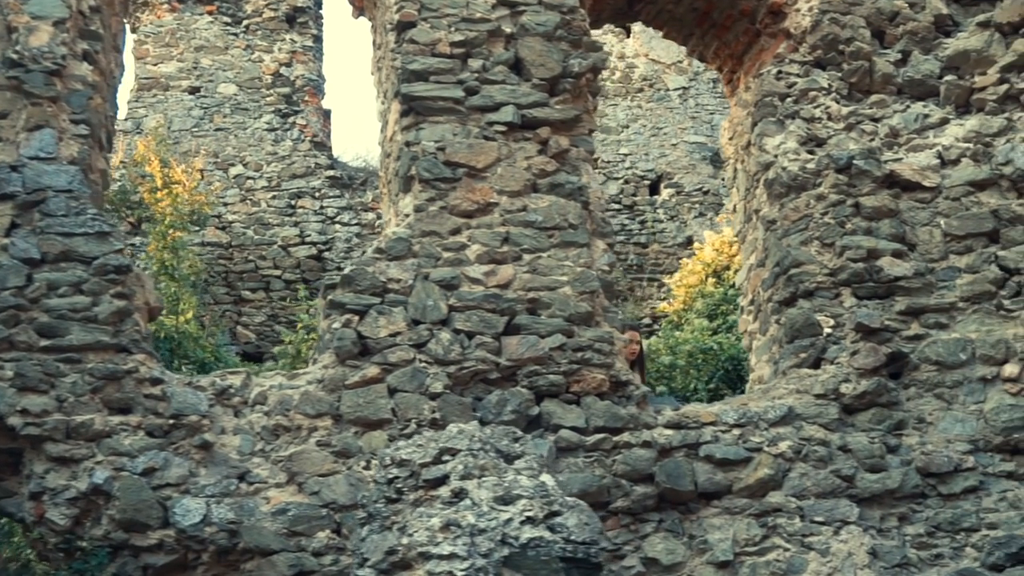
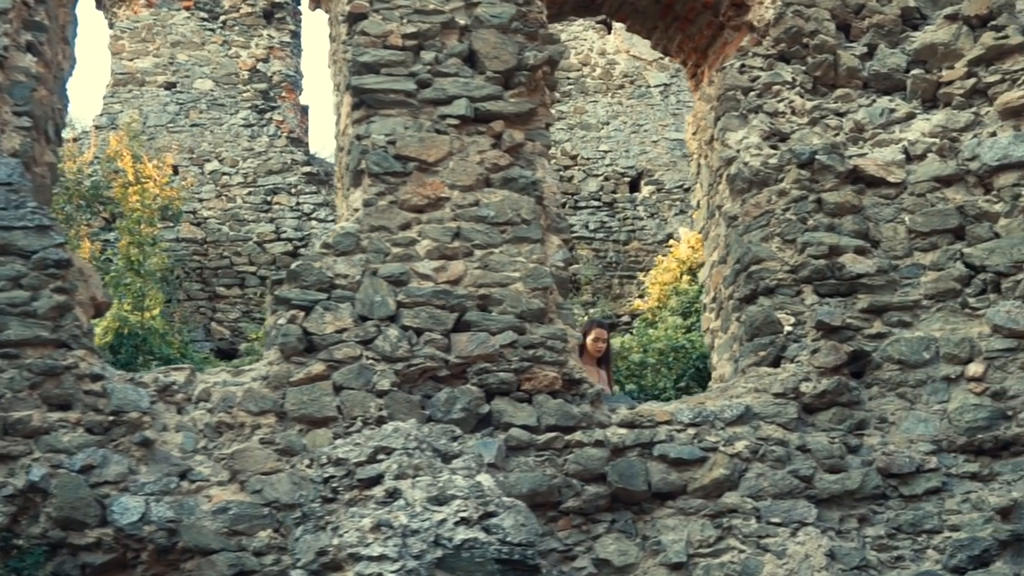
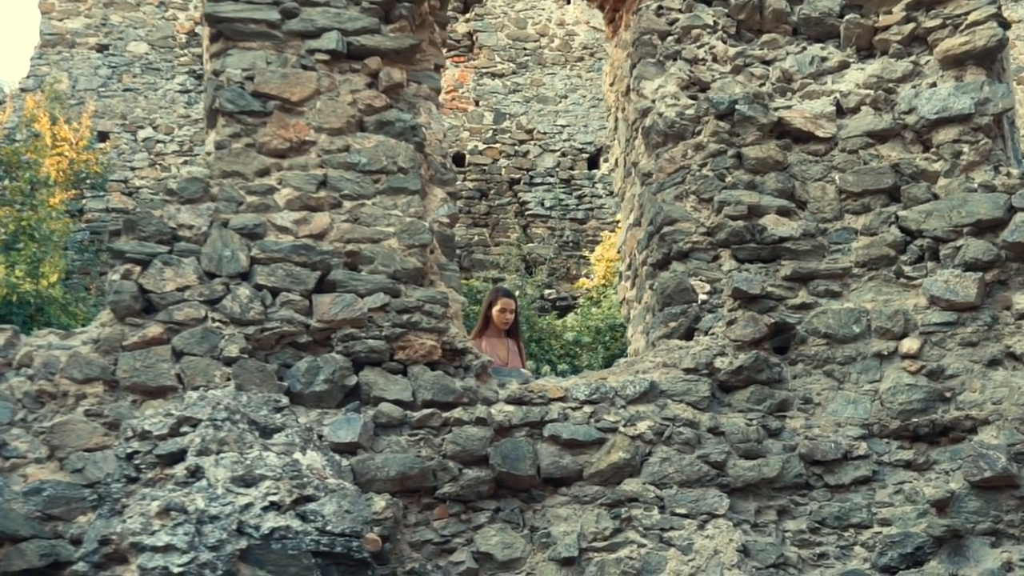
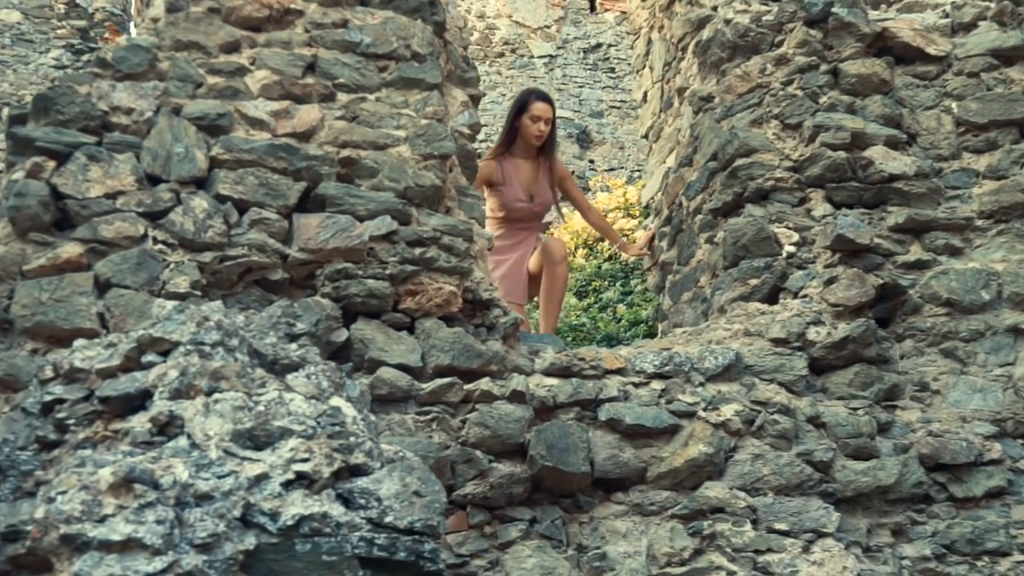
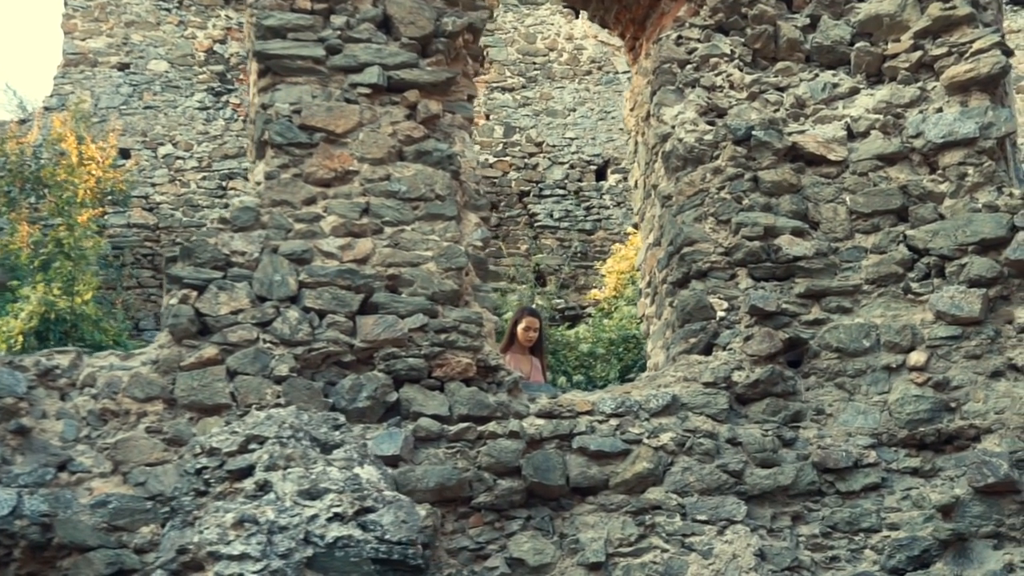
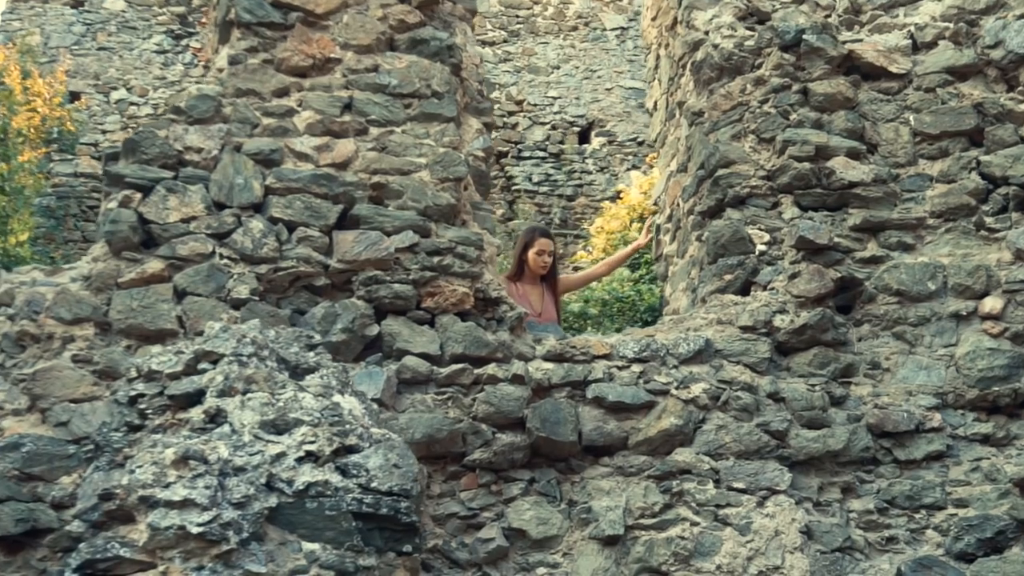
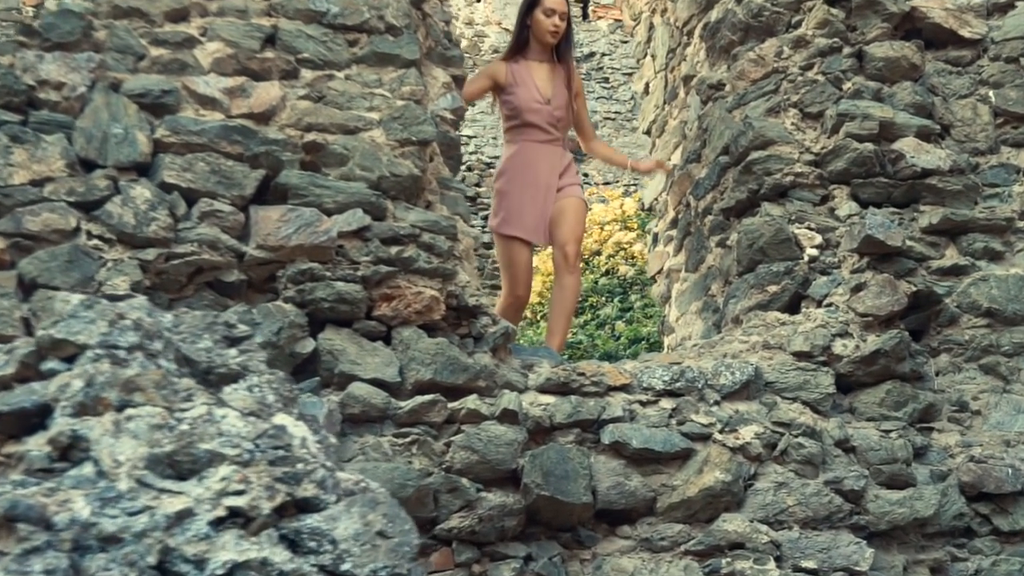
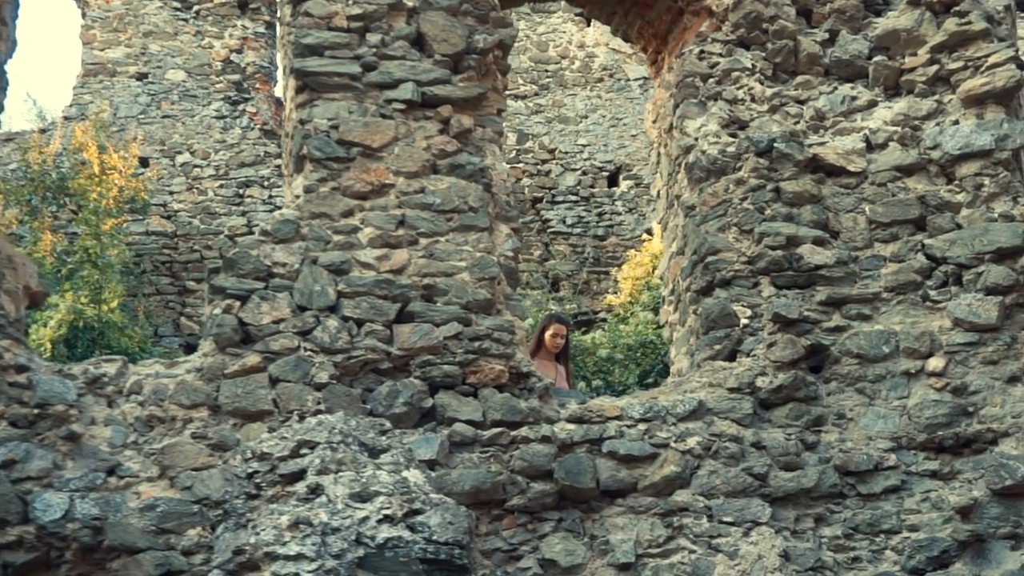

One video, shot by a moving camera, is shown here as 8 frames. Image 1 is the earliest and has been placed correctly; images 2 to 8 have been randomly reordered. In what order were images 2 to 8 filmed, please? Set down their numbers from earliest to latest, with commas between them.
2, 8, 5, 3, 6, 4, 7
